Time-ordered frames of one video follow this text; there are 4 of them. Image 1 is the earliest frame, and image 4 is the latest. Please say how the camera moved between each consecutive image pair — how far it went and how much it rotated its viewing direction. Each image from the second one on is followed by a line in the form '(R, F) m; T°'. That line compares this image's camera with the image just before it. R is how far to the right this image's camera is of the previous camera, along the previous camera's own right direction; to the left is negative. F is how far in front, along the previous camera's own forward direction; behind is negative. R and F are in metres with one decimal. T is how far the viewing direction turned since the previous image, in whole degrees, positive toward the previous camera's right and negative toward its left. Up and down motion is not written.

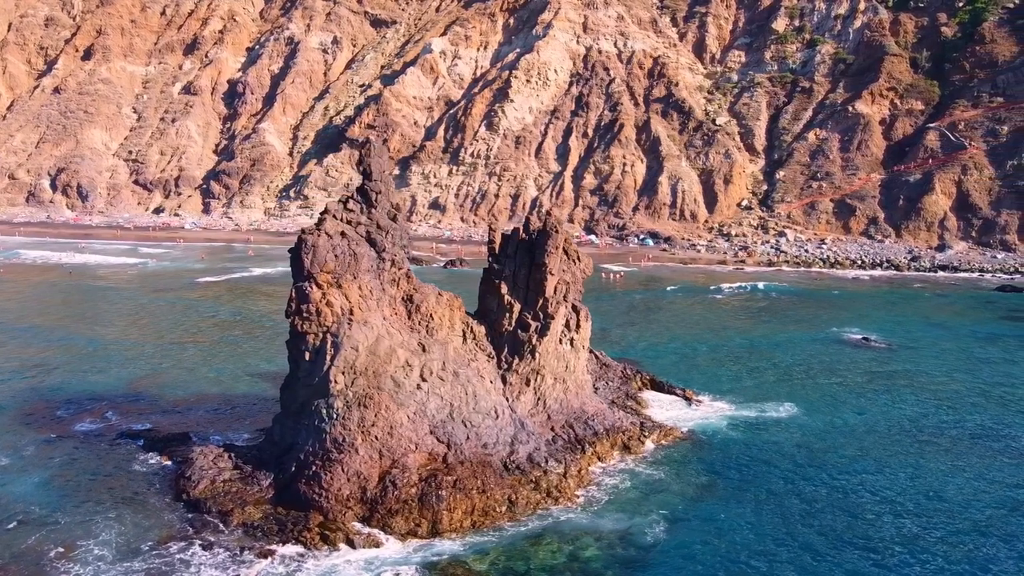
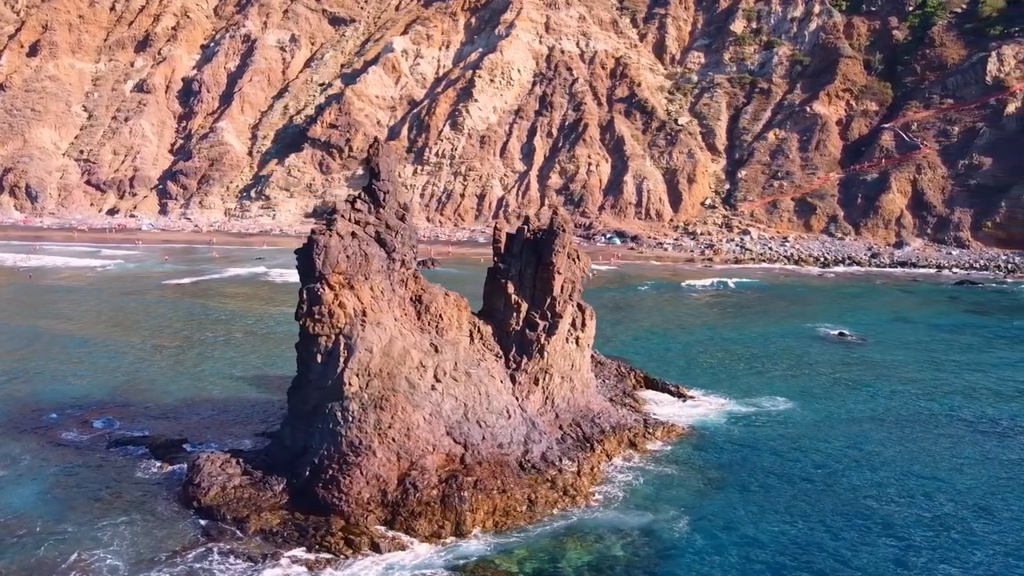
(-1.3, 0.0) m; +3°
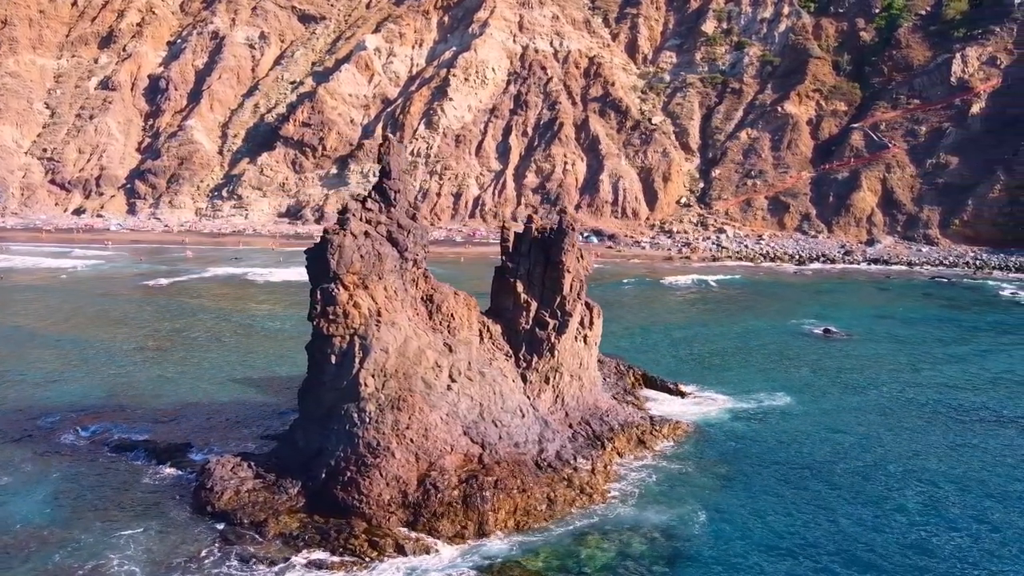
(-1.1, 0.0) m; +2°
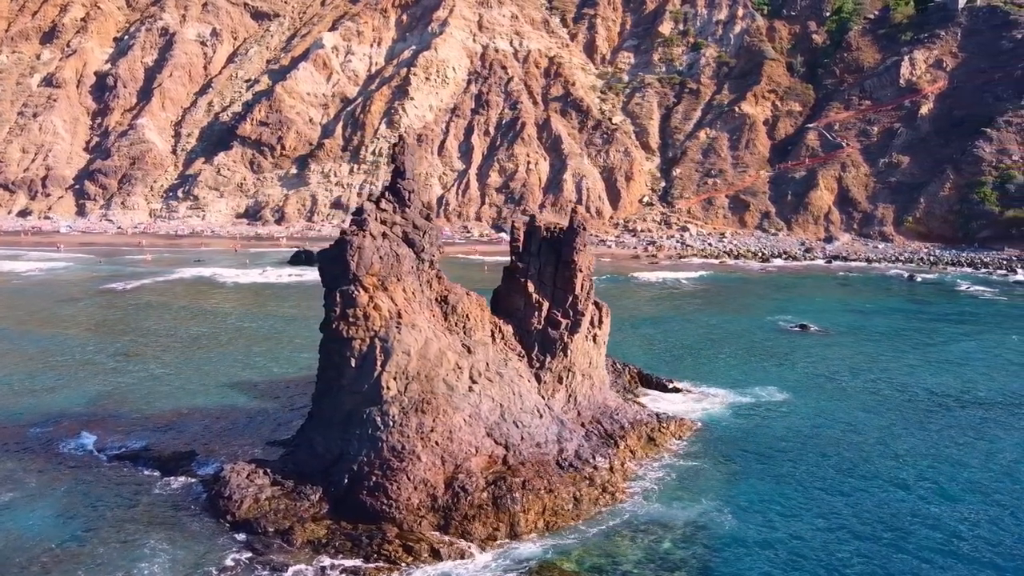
(-1.5, +0.1) m; +4°
